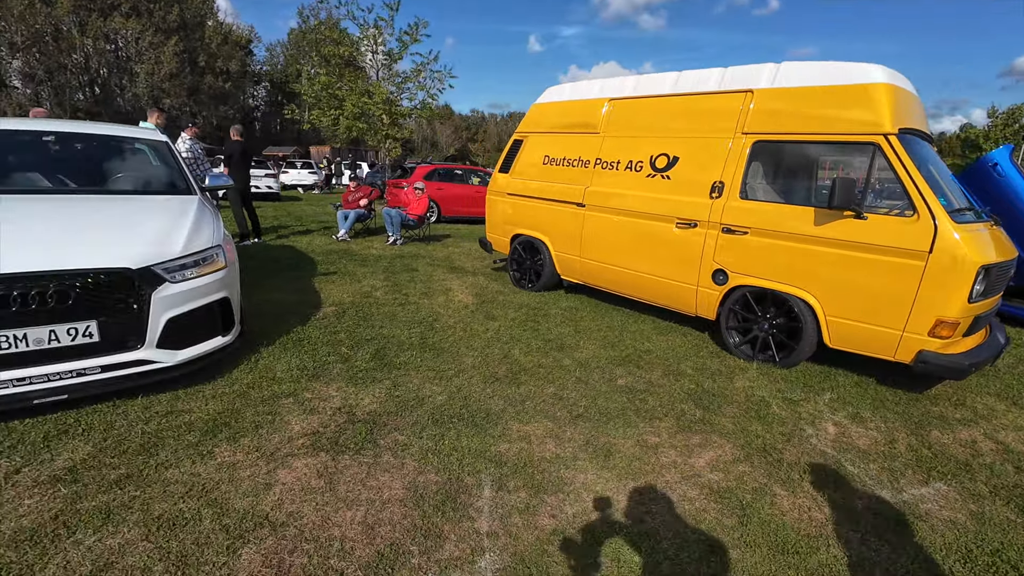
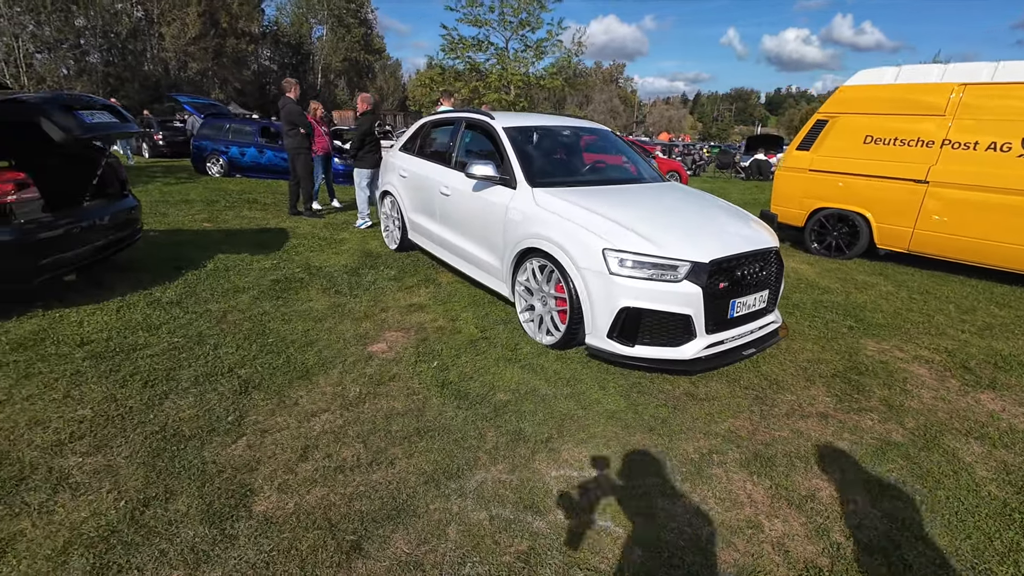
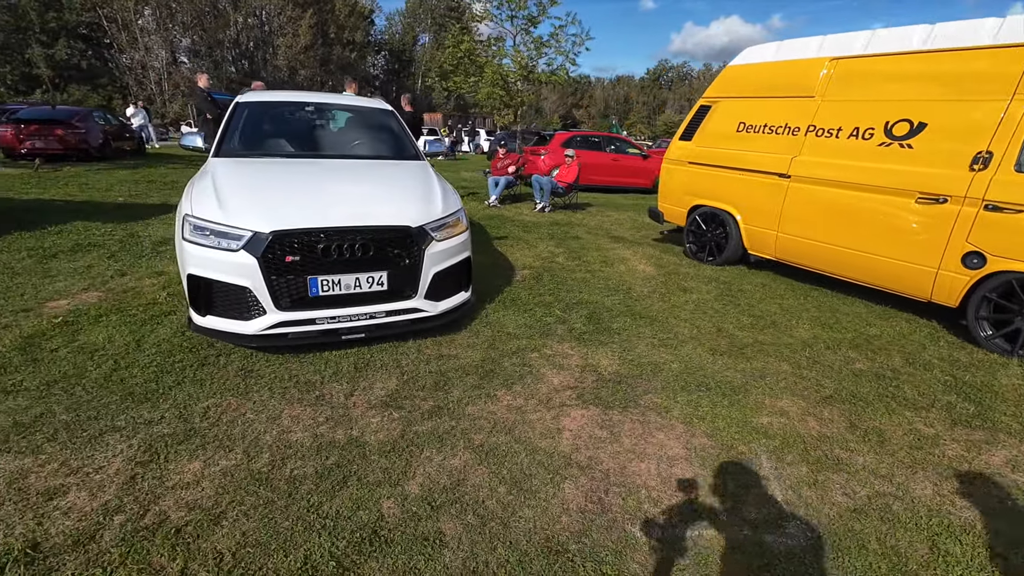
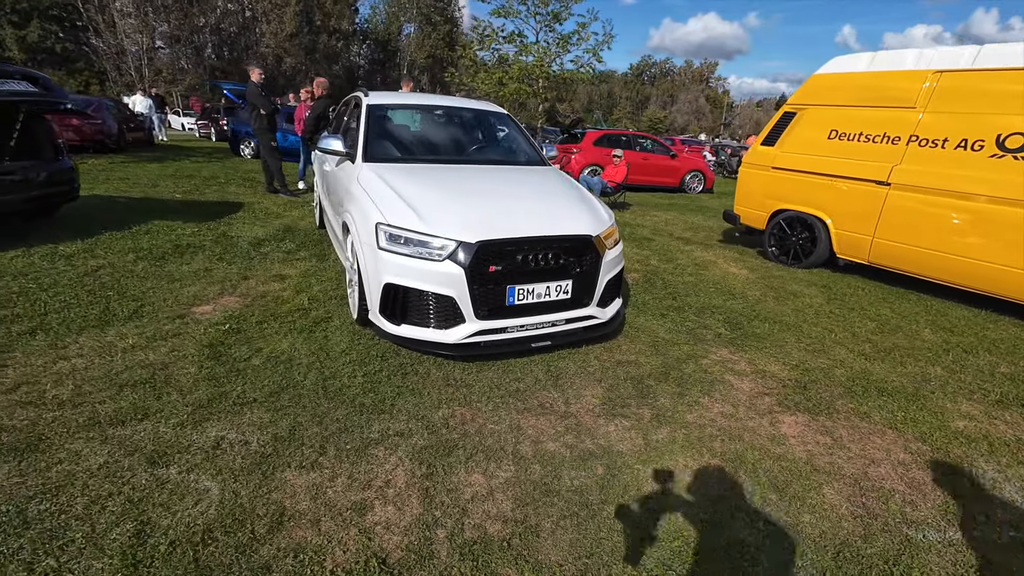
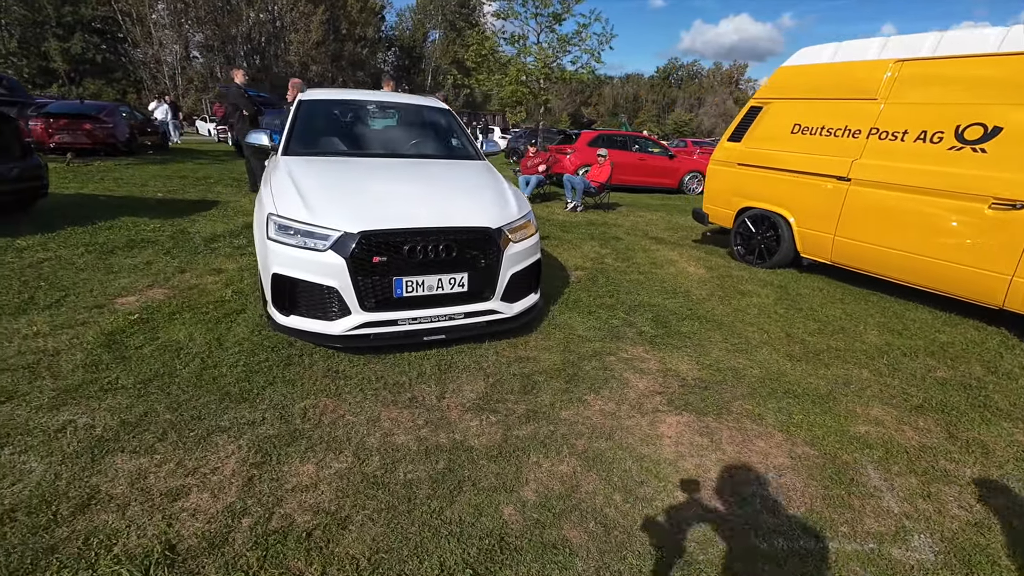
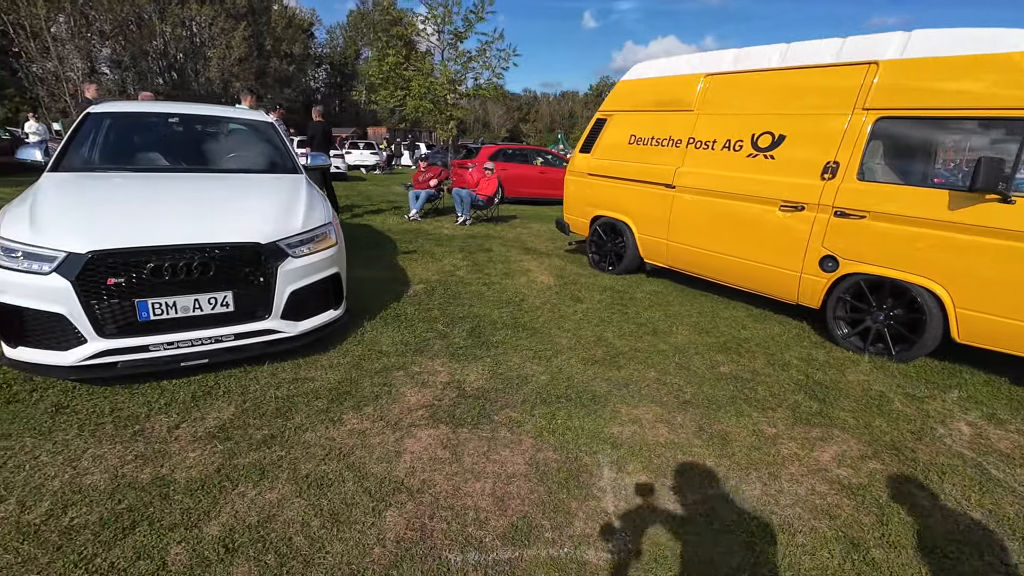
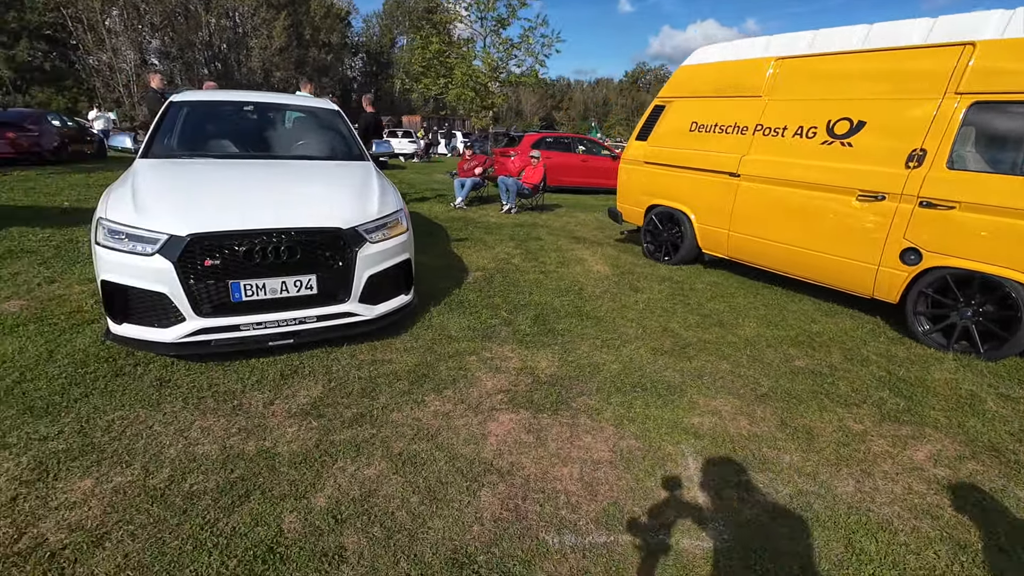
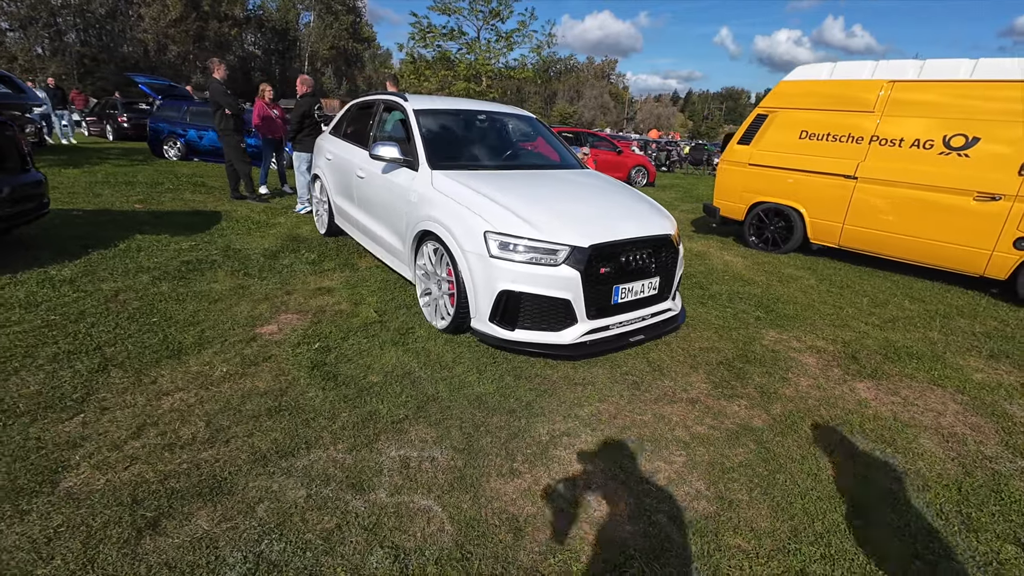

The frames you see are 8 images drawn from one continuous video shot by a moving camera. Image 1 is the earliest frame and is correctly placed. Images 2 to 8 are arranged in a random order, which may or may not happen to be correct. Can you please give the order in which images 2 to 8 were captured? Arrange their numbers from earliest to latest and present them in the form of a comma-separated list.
6, 7, 3, 5, 4, 8, 2
